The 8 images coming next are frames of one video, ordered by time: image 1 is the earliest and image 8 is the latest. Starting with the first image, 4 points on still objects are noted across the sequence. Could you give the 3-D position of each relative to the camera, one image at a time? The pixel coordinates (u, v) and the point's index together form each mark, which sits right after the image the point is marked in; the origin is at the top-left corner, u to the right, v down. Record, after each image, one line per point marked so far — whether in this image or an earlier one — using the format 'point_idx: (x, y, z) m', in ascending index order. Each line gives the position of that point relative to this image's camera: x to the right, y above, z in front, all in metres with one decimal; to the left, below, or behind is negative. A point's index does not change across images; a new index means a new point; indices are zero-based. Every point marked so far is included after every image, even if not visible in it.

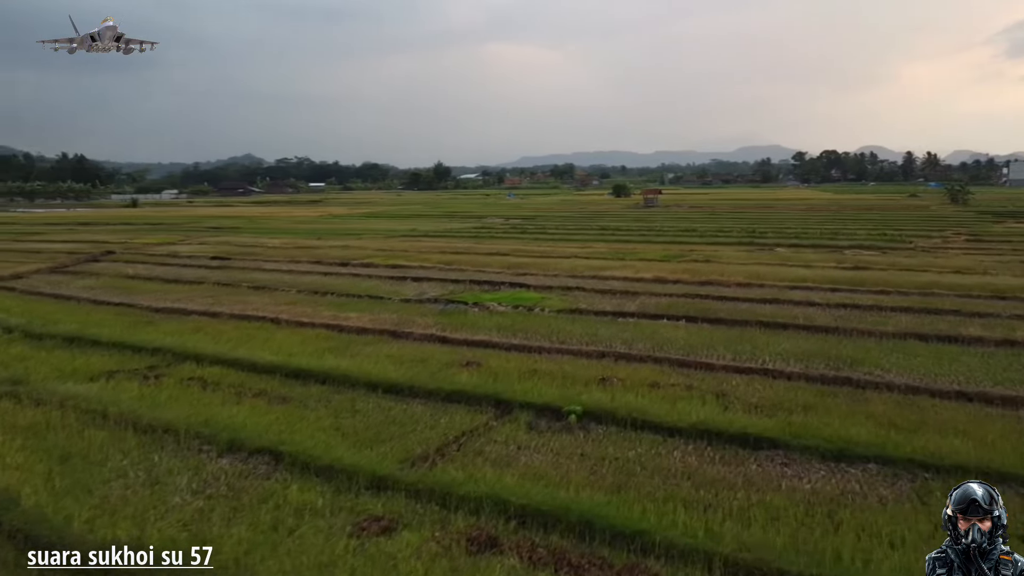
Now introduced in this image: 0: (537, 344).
0: (+0.4, -0.9, +13.2) m
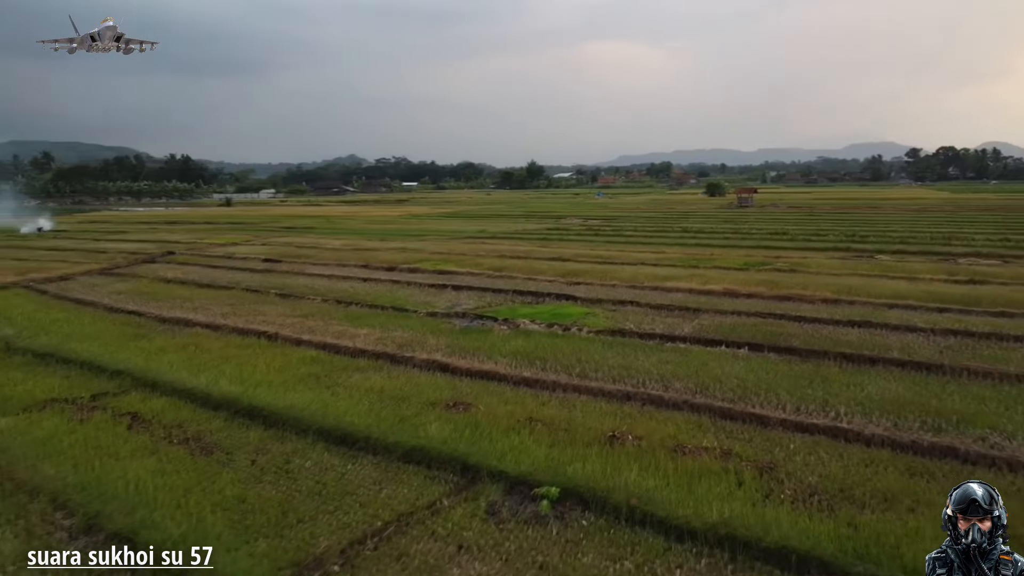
0: (+0.5, -1.2, +10.7) m
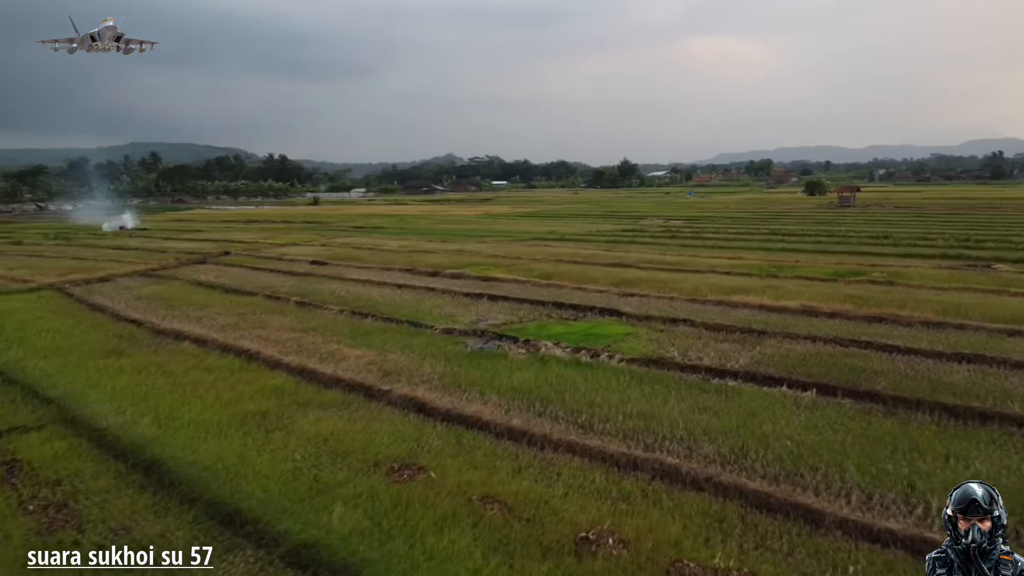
0: (+0.3, -1.4, +8.3) m
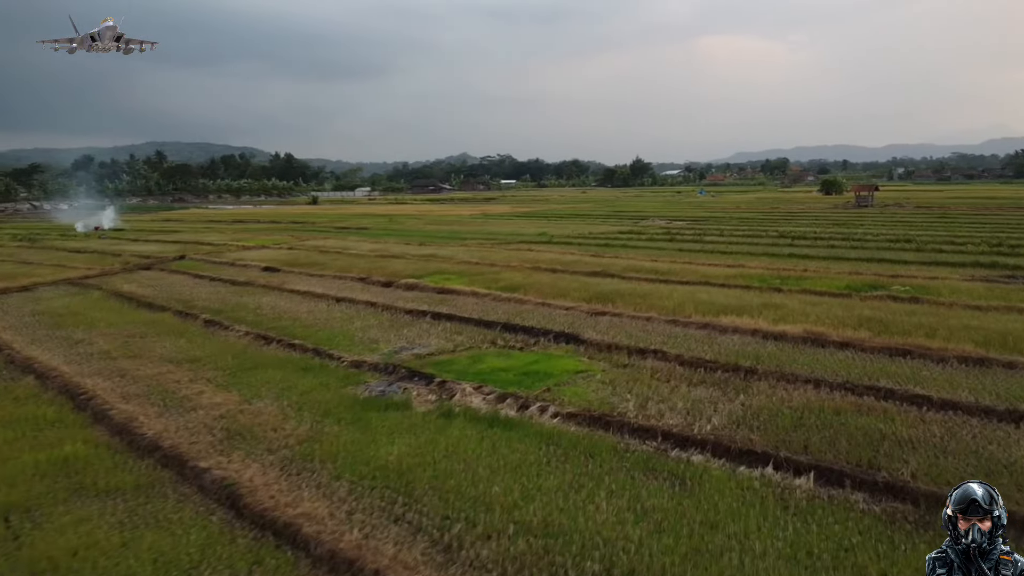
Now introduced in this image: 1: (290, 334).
0: (-0.8, -1.8, +5.3) m
1: (-3.7, -0.8, +13.9) m
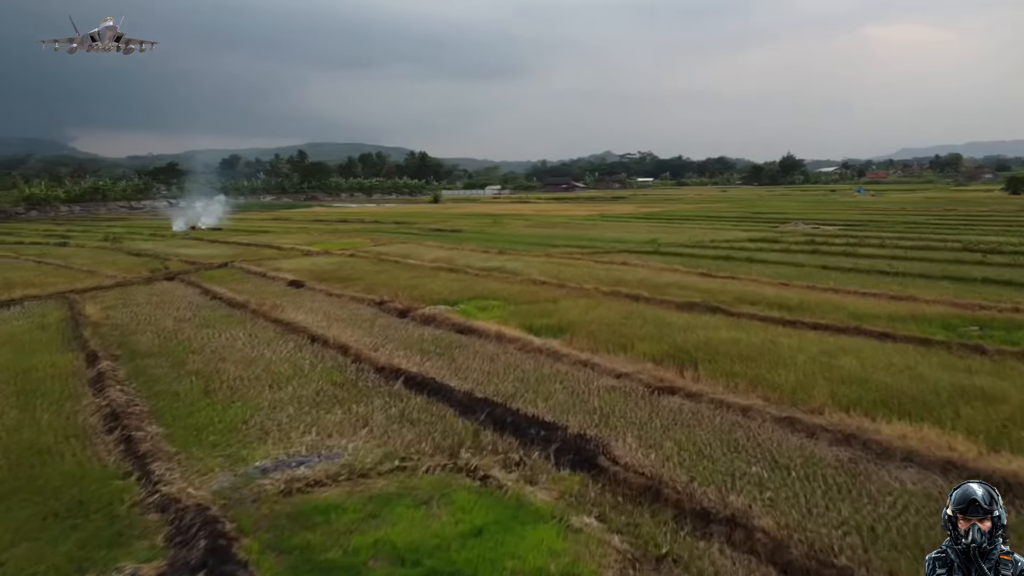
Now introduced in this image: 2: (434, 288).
0: (-2.4, -2.4, 0.0) m
1: (-3.8, -1.3, +8.9) m
2: (-1.7, 0.0, +17.7) m
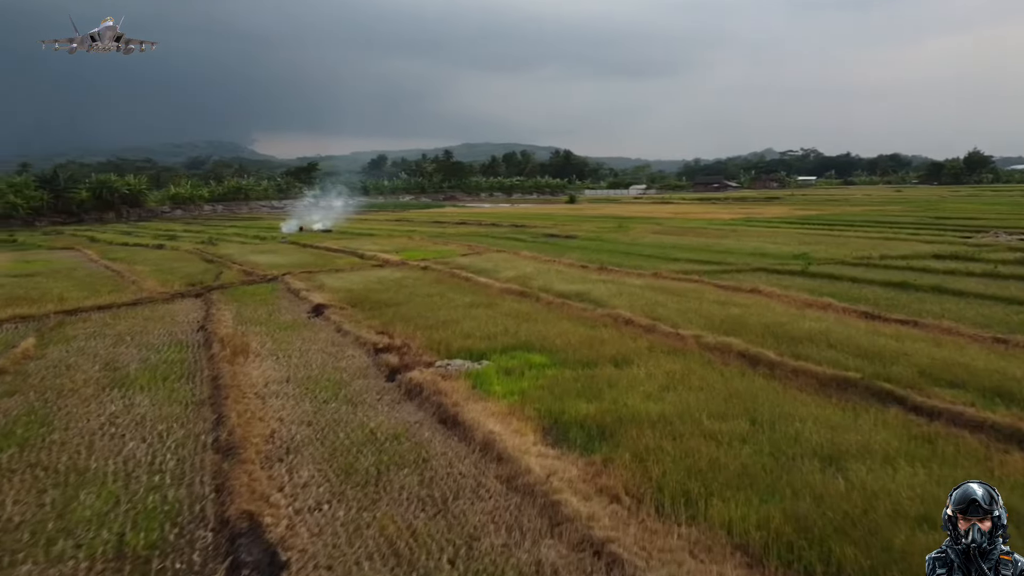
0: (-4.6, -2.9, -4.5) m
1: (-4.3, -1.8, +4.5) m
2: (-0.6, -0.6, +12.8) m
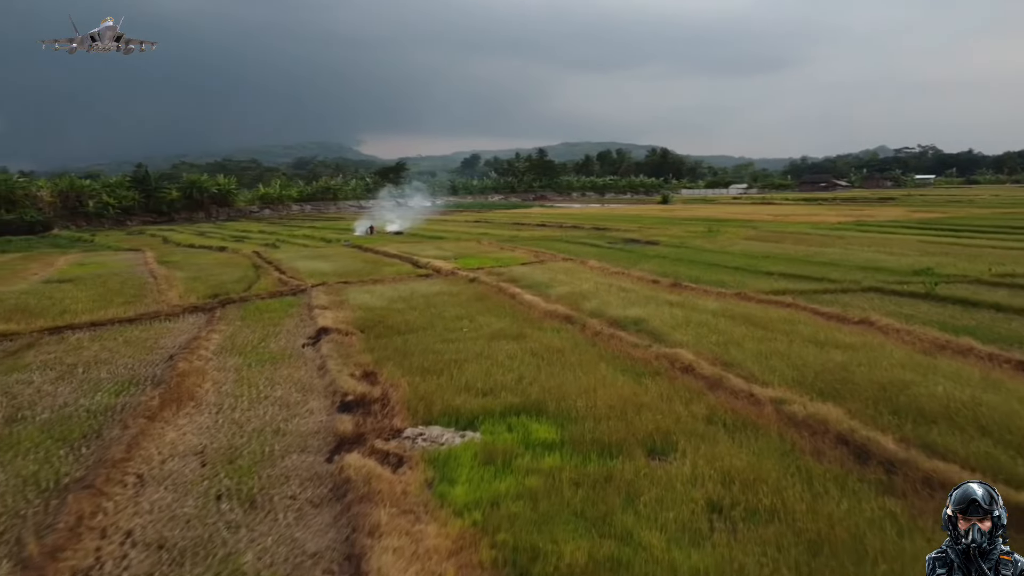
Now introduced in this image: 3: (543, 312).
0: (-6.4, -3.2, -6.9) m
1: (-5.0, -2.2, +2.1) m
2: (-0.4, -1.0, +9.8) m
3: (+0.6, -0.4, +14.6) m
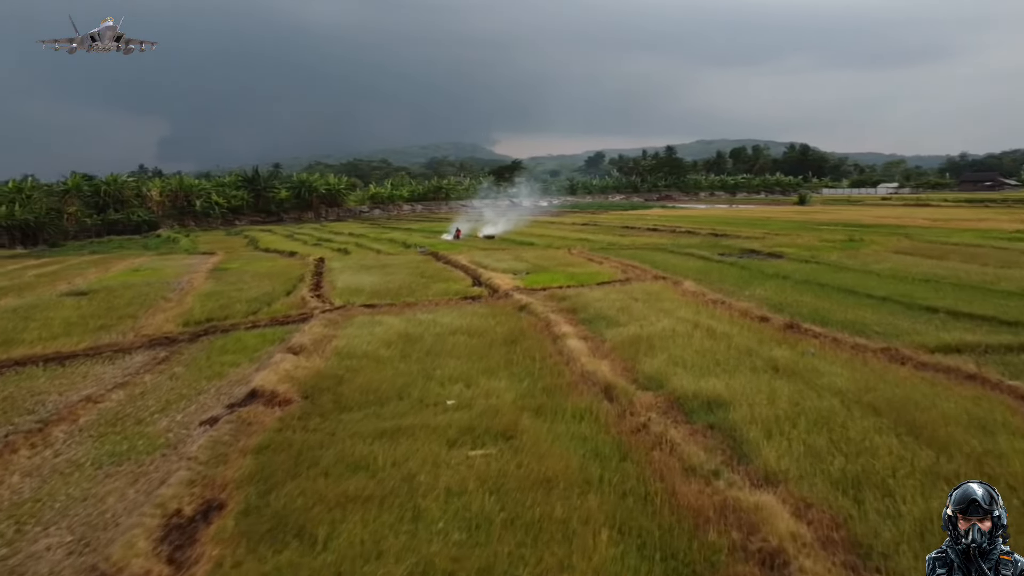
0: (-9.5, -3.7, -10.2) m
1: (-6.7, -2.7, -1.6) m
2: (-0.9, -1.5, +5.3) m
3: (+0.8, -1.0, +9.9) m
